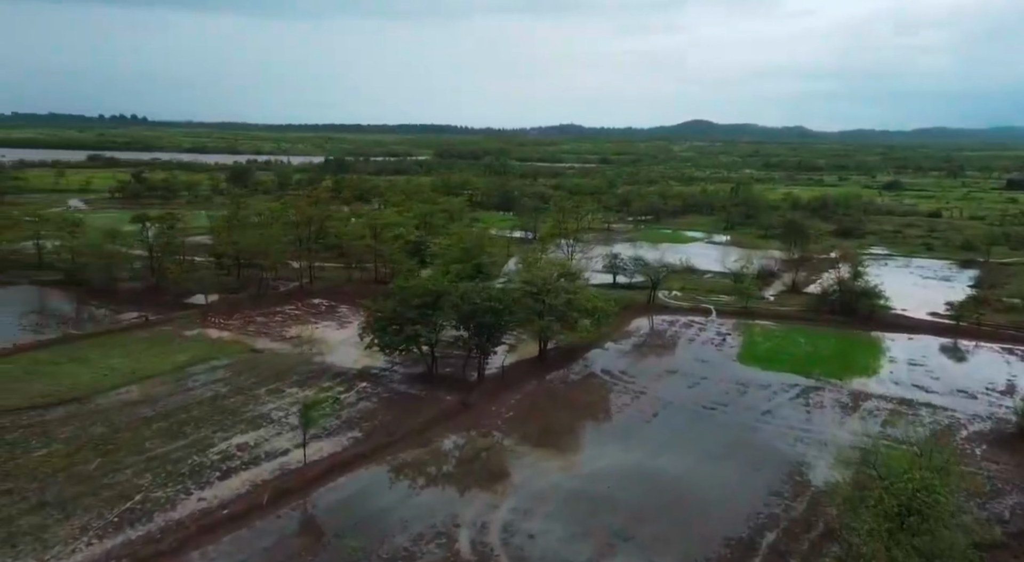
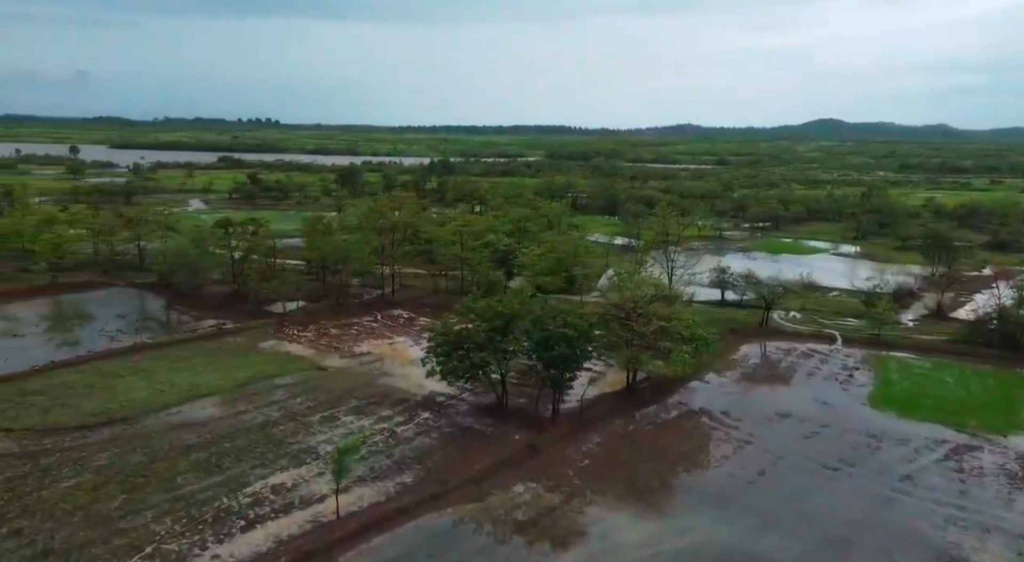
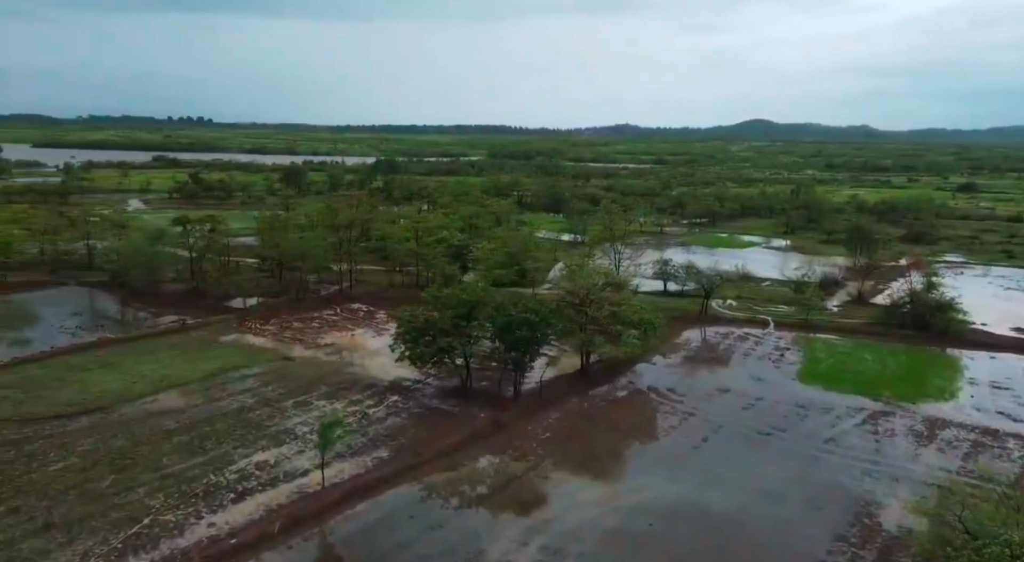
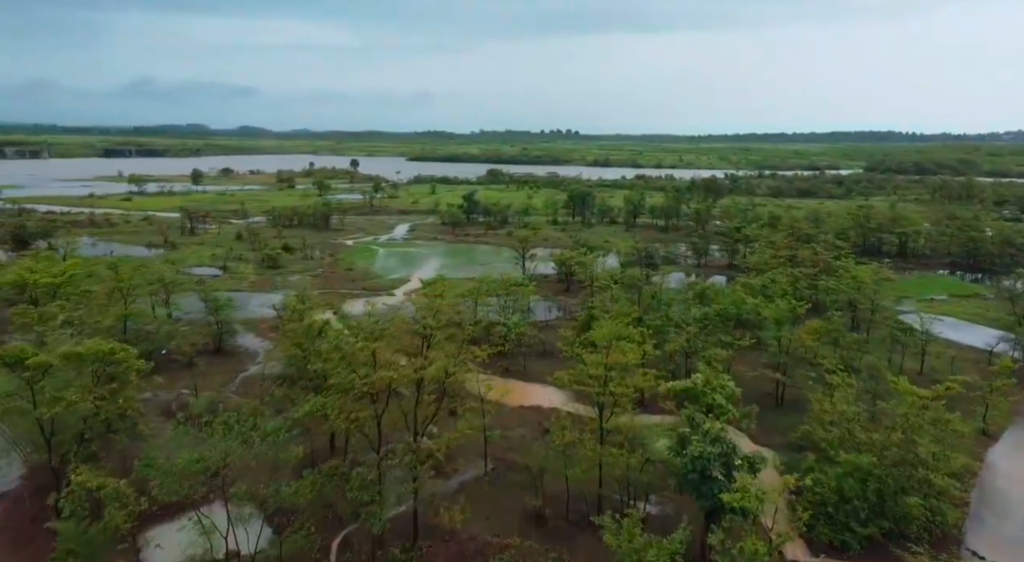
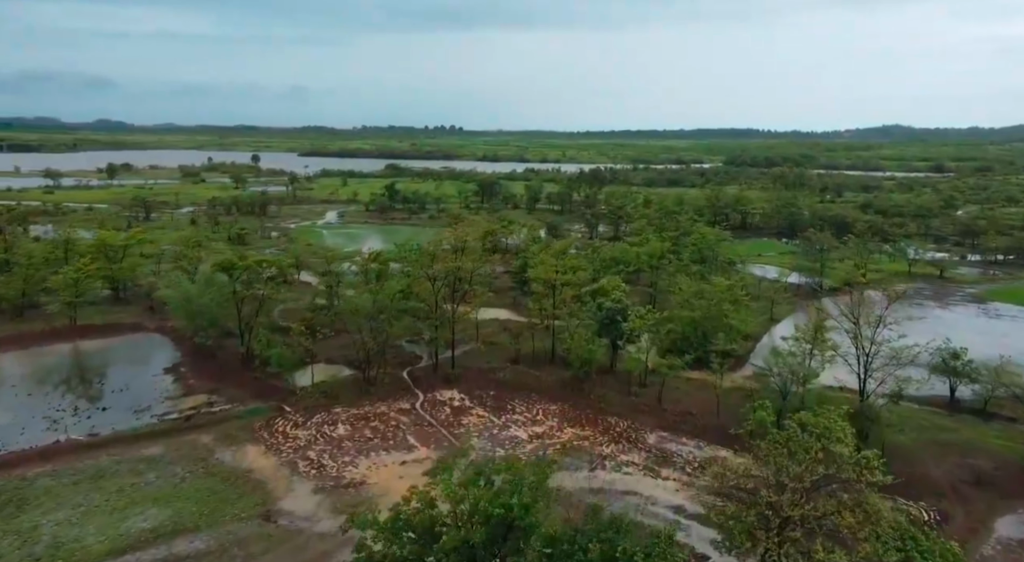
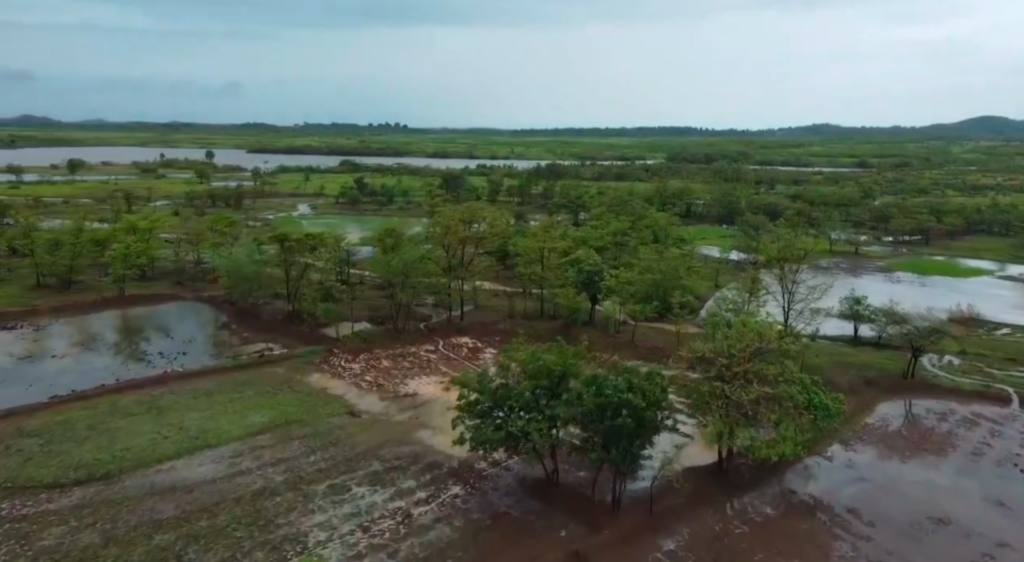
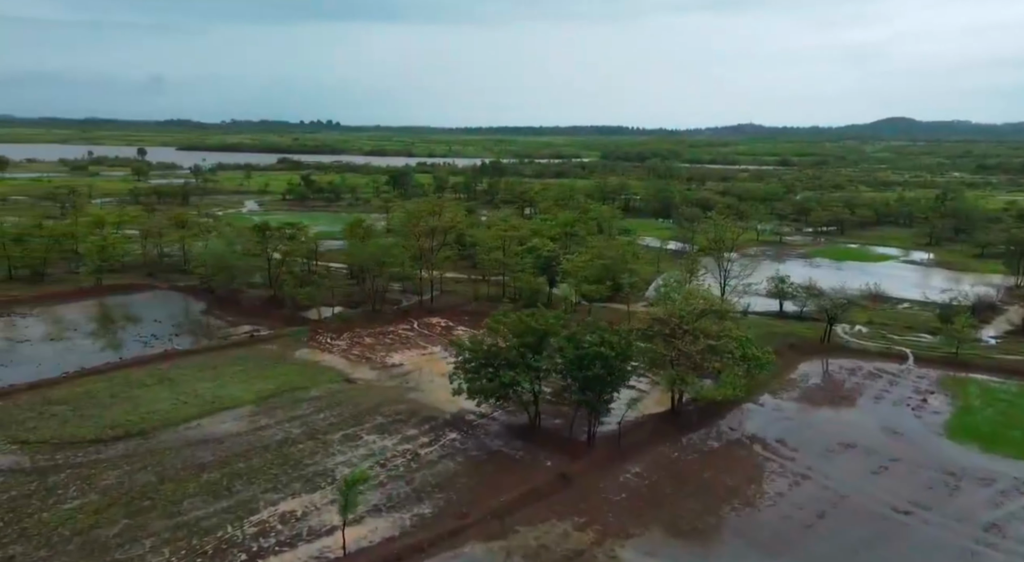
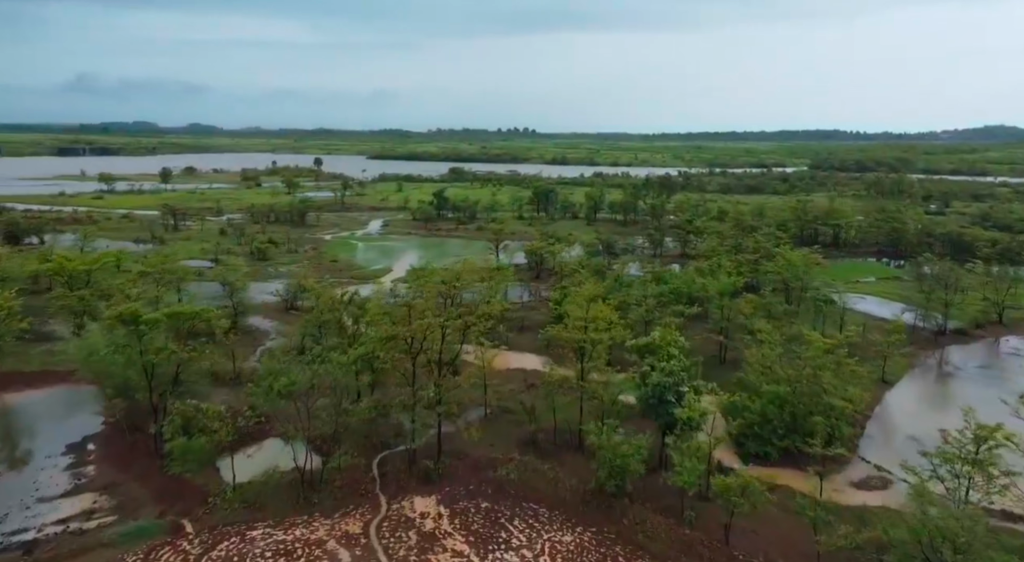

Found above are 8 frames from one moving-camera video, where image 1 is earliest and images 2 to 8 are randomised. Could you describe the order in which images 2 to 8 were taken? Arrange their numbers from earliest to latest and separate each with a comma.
3, 2, 7, 6, 5, 8, 4
